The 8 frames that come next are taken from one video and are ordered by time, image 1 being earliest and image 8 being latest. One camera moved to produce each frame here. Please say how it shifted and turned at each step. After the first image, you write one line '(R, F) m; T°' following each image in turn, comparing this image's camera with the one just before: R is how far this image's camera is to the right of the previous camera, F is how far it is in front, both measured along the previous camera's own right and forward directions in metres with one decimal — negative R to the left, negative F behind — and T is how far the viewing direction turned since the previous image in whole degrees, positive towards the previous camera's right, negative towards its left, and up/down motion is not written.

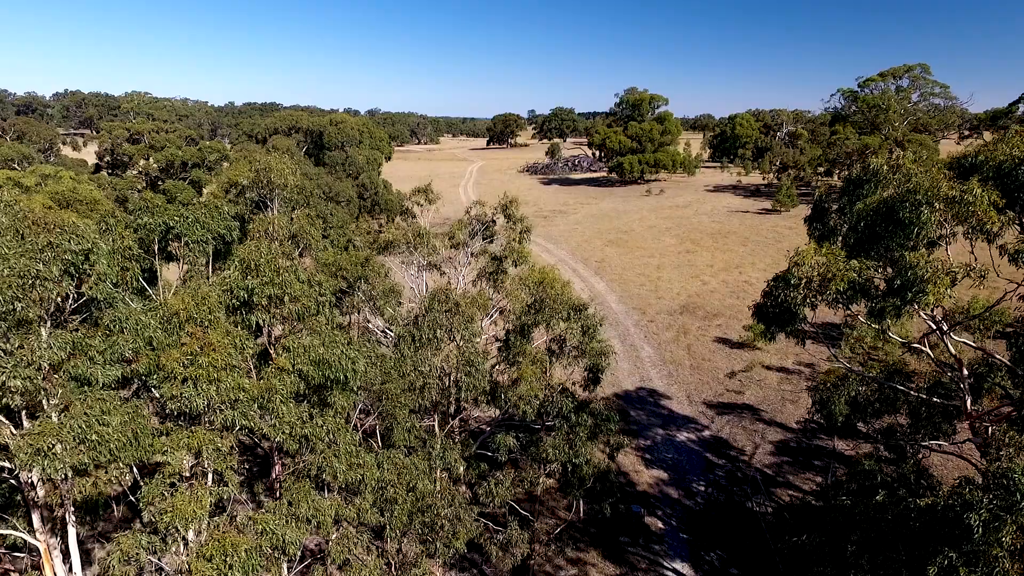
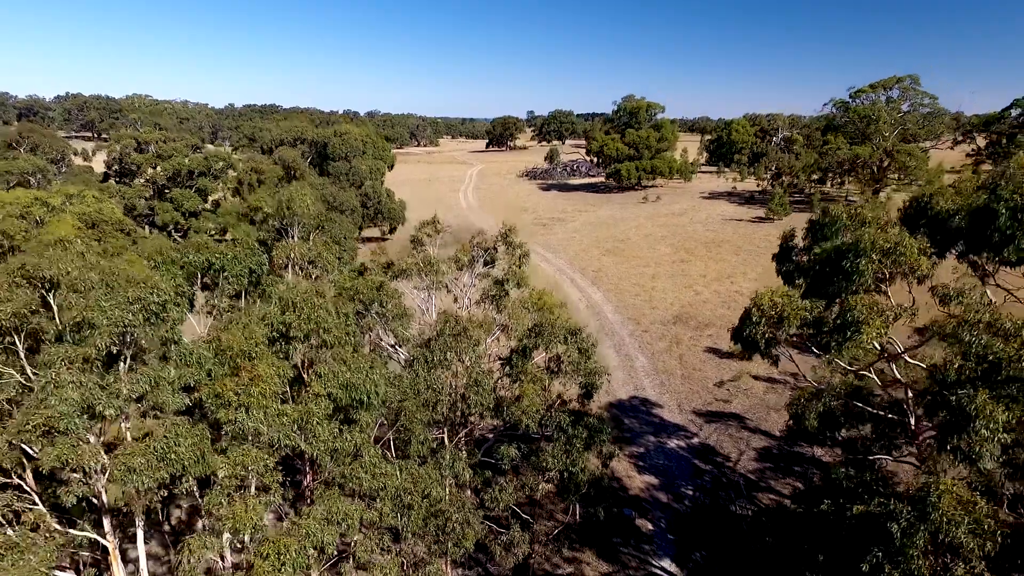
(0.0, -0.6) m; 0°
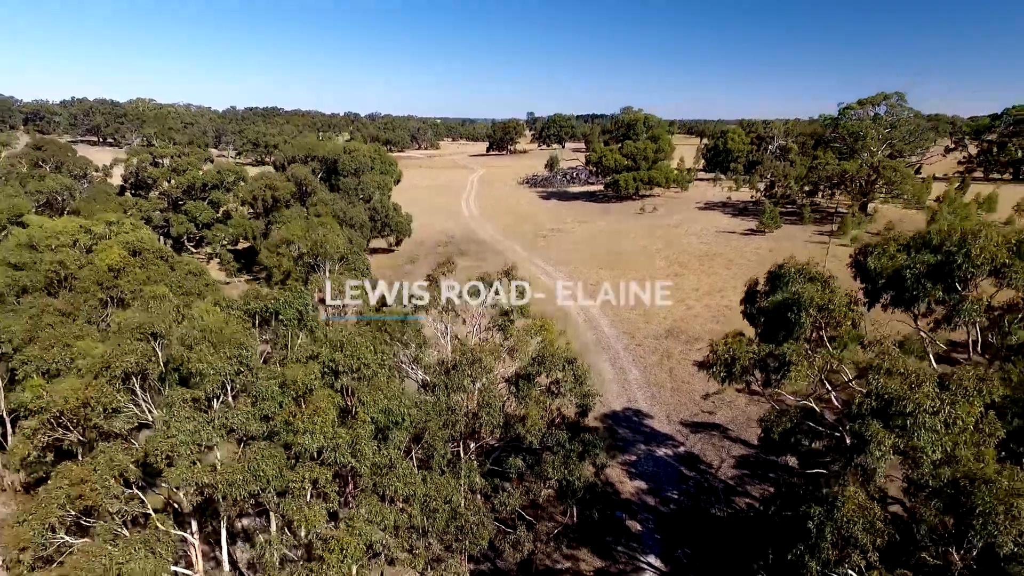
(-0.1, -1.0) m; 0°
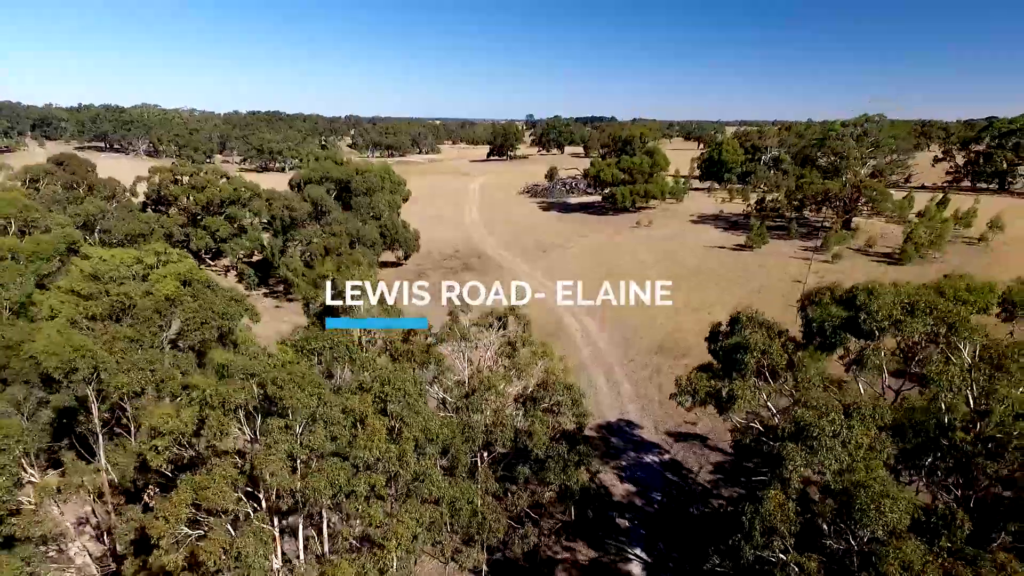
(-0.1, -1.5) m; 0°
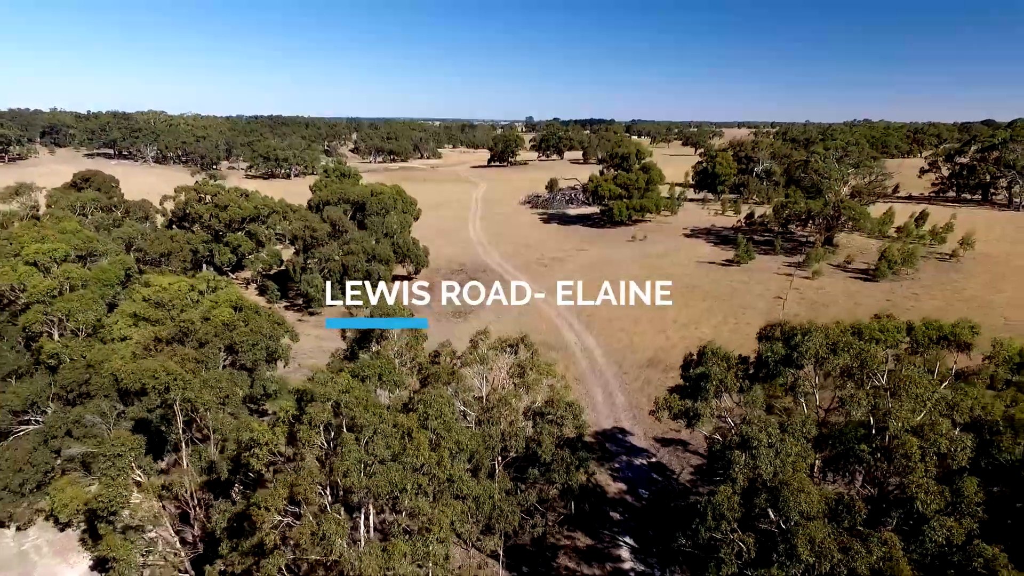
(-0.2, -1.9) m; 0°
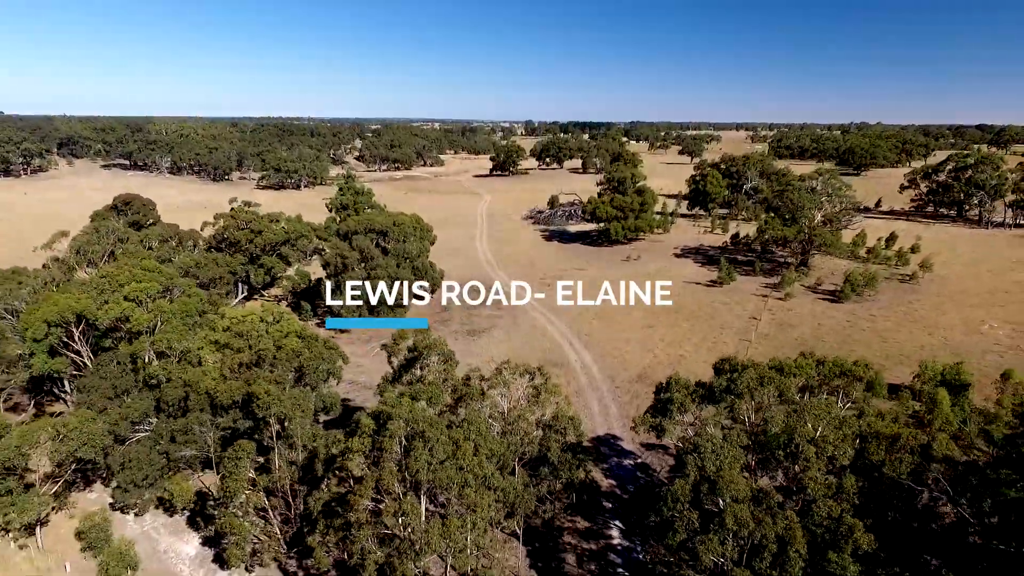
(-0.4, -3.4) m; 0°
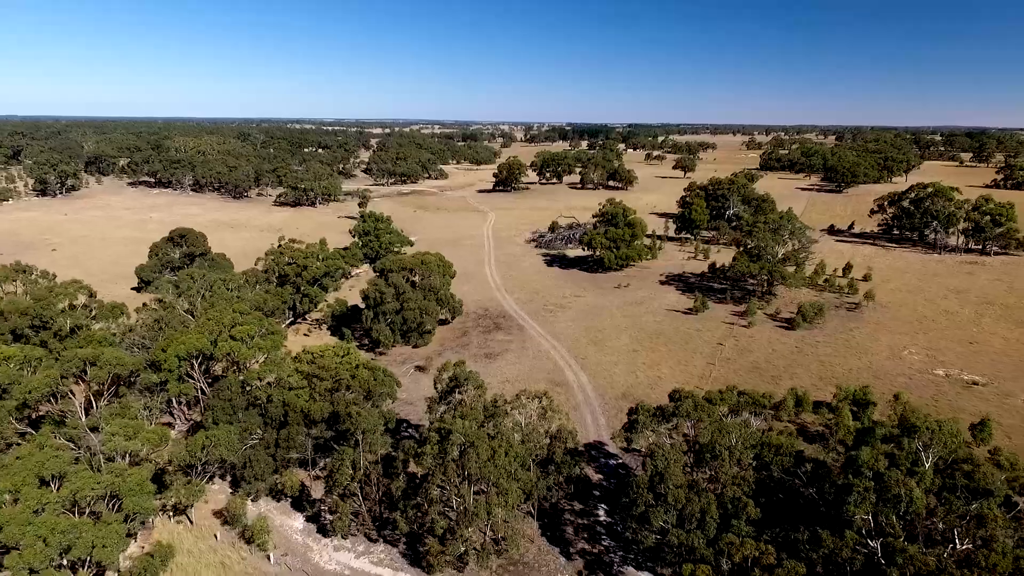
(-0.6, -5.9) m; 0°
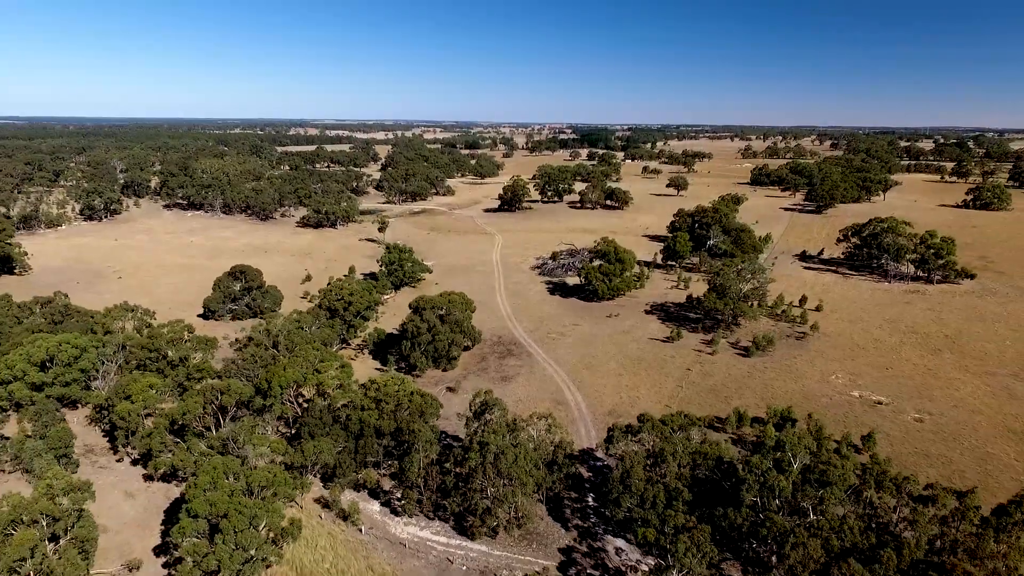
(-0.8, -8.5) m; 0°
